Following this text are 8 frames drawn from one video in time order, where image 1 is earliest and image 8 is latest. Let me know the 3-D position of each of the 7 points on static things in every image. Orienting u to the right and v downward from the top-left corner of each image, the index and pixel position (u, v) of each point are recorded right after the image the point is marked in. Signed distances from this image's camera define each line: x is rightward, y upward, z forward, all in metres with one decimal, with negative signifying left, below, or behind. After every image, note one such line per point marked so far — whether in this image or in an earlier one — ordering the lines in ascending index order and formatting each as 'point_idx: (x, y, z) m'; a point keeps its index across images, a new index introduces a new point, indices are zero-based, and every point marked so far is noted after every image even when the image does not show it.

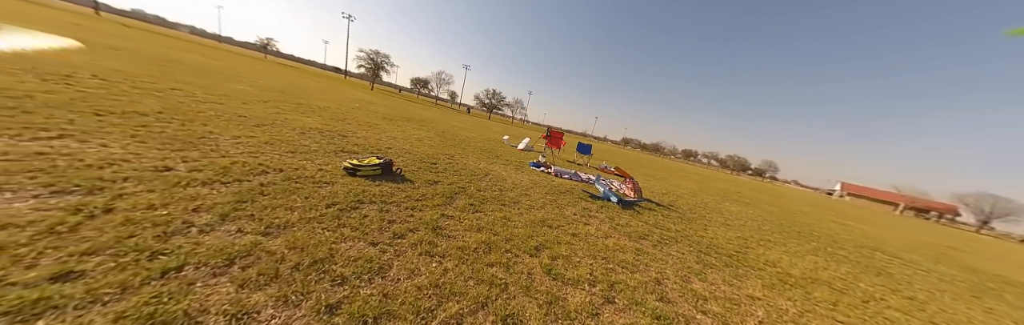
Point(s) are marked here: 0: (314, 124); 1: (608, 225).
0: (-8.5, +1.6, +10.1) m
1: (+2.8, -1.8, +6.9) m
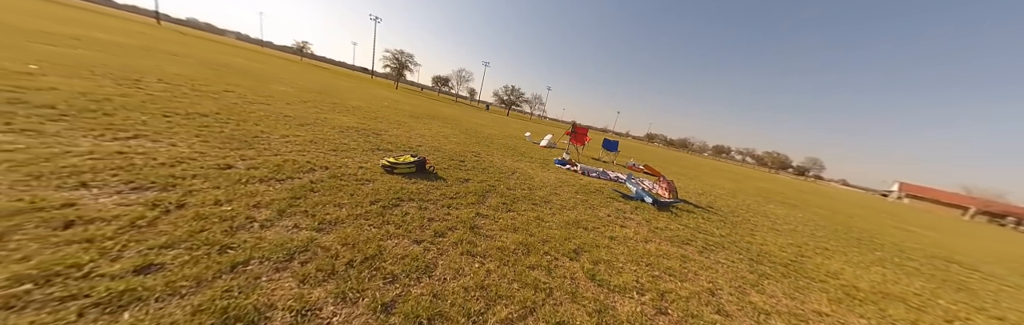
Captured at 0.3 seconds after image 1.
0: (-7.3, +1.8, +10.6) m
1: (+3.7, -1.8, +6.5) m
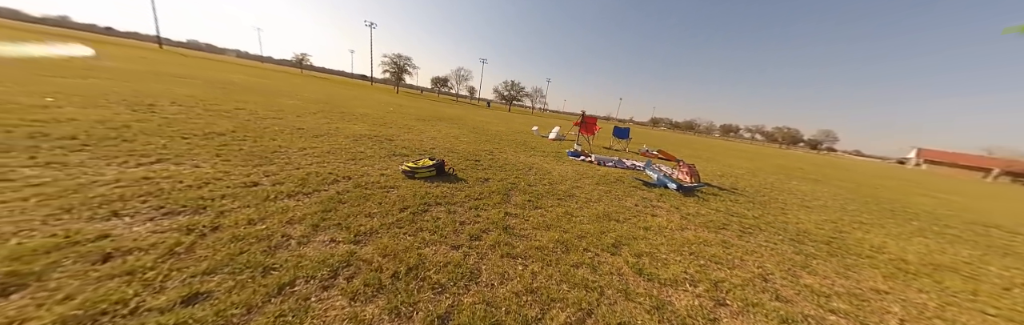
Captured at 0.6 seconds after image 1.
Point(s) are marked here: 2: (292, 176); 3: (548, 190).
0: (-6.7, +1.4, +10.5) m
1: (+4.4, -1.4, +6.3) m
2: (-4.6, -0.3, +5.0) m
3: (+1.1, -0.8, +7.0) m
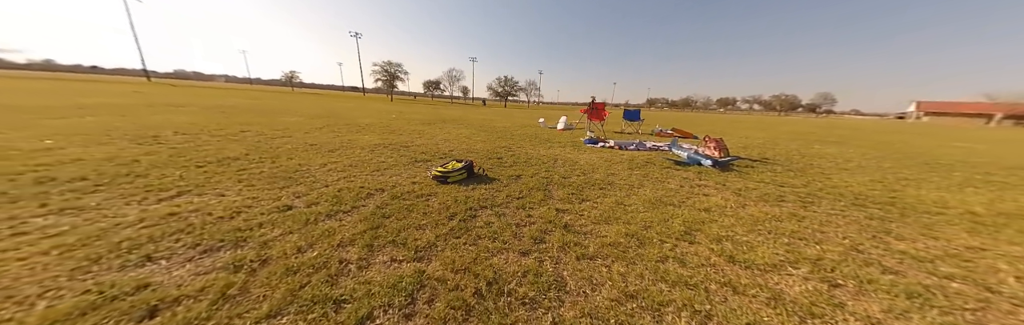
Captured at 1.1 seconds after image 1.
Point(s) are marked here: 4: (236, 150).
0: (-5.9, +0.9, +10.1) m
1: (+5.4, -0.7, +6.0) m
2: (-3.7, -0.7, +4.6) m
3: (+2.0, -0.5, +6.7) m
4: (-8.8, +0.4, +7.6) m
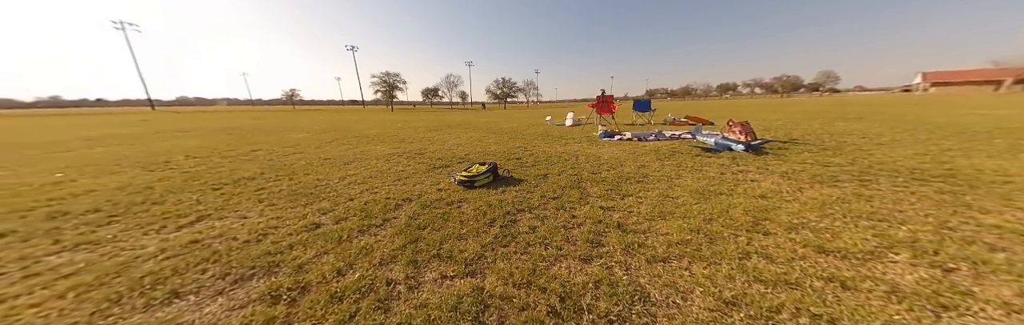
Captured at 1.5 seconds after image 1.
0: (-5.3, +0.5, +9.8) m
1: (+6.1, -0.3, +5.6) m
2: (-2.9, -0.9, +4.3) m
3: (+2.7, -0.3, +6.3) m
4: (-8.1, -0.2, +7.3) m
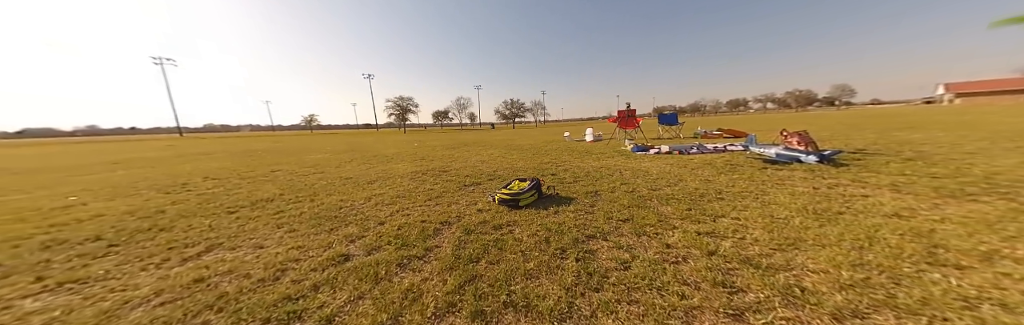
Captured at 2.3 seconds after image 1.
0: (-4.1, -0.2, +9.3) m
1: (+7.2, -0.6, +4.6) m
2: (-1.9, -1.1, +3.6) m
3: (+3.8, -0.6, +5.4) m
4: (-7.0, -0.8, +6.8) m
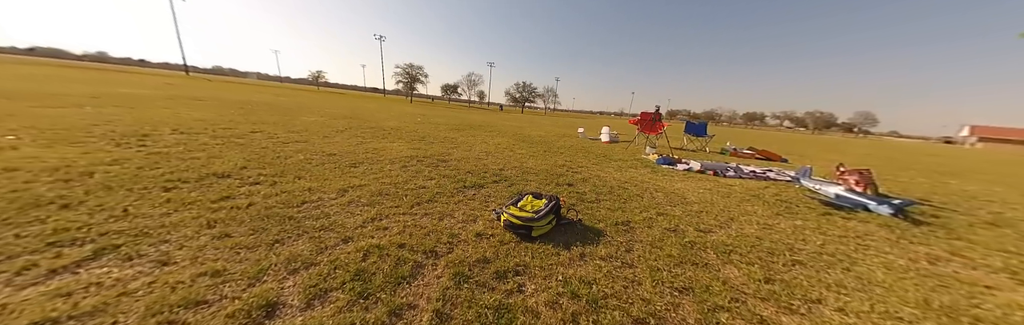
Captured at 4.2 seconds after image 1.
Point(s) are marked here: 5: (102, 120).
0: (-3.8, +0.4, +8.1) m
1: (+7.3, -1.7, +3.4) m
2: (-1.8, -1.2, +2.5) m
3: (+4.0, -1.3, +4.2) m
4: (-6.7, 0.0, +5.7) m
5: (-14.6, +1.5, +8.5) m
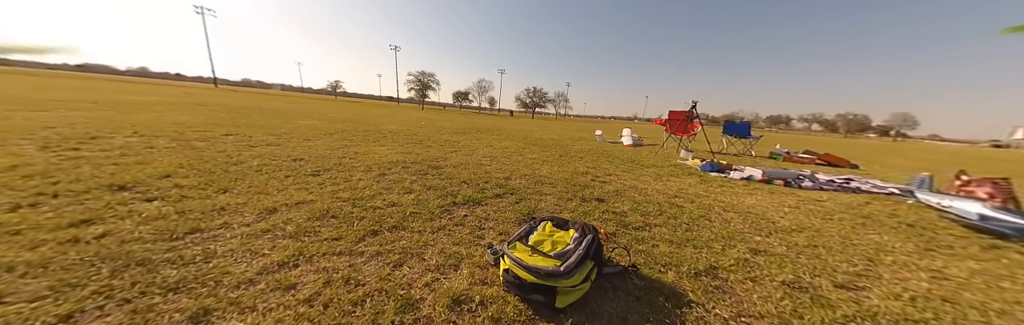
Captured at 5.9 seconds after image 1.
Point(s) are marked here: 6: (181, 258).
0: (-3.5, +0.2, +6.7) m
1: (+7.3, -1.8, +1.4) m
2: (-1.8, -1.2, +1.0) m
3: (+4.0, -1.4, +2.4) m
4: (-6.6, -0.1, +4.4) m
5: (-14.3, +1.3, +7.7) m
6: (-3.0, -0.8, +2.1) m
